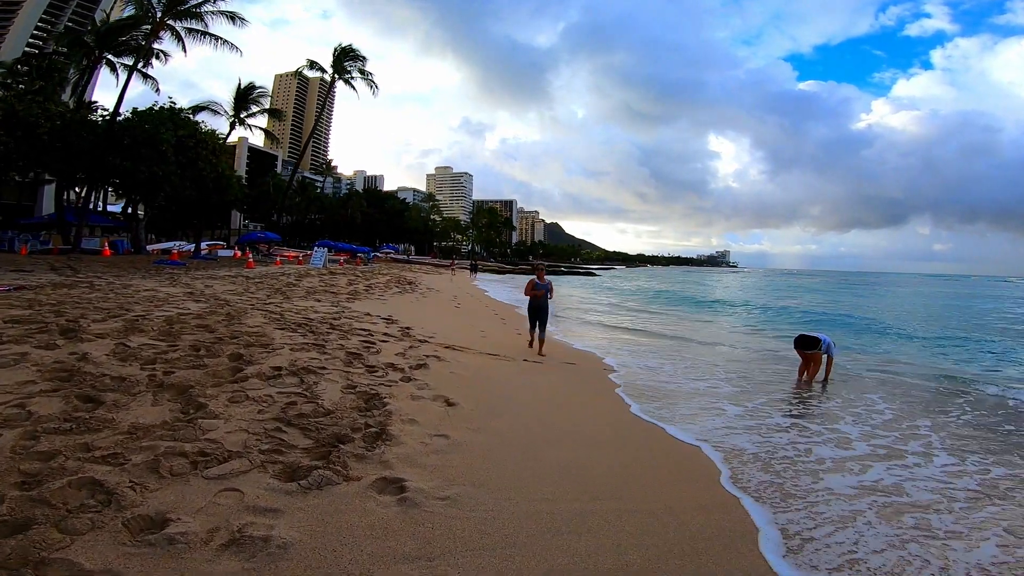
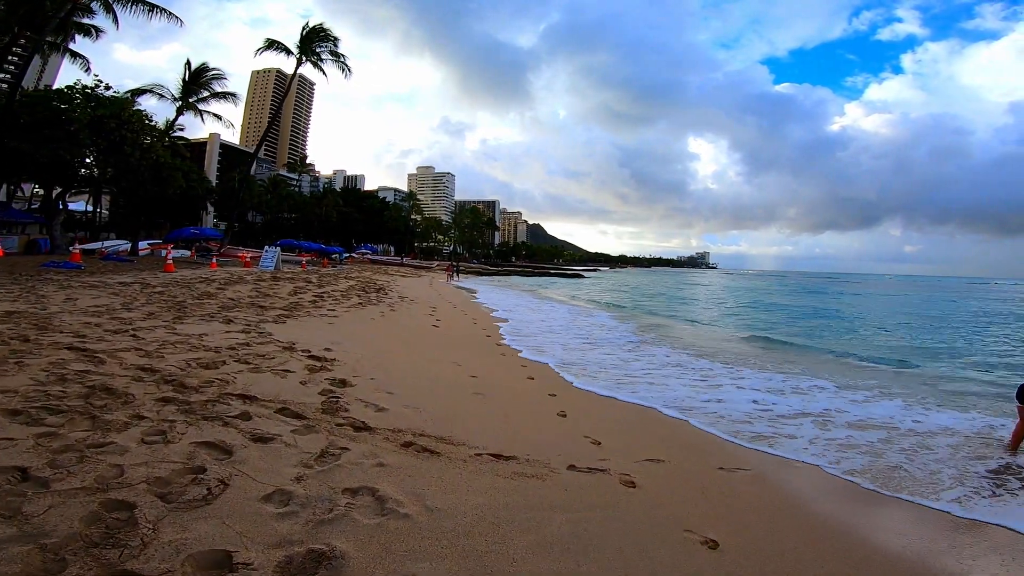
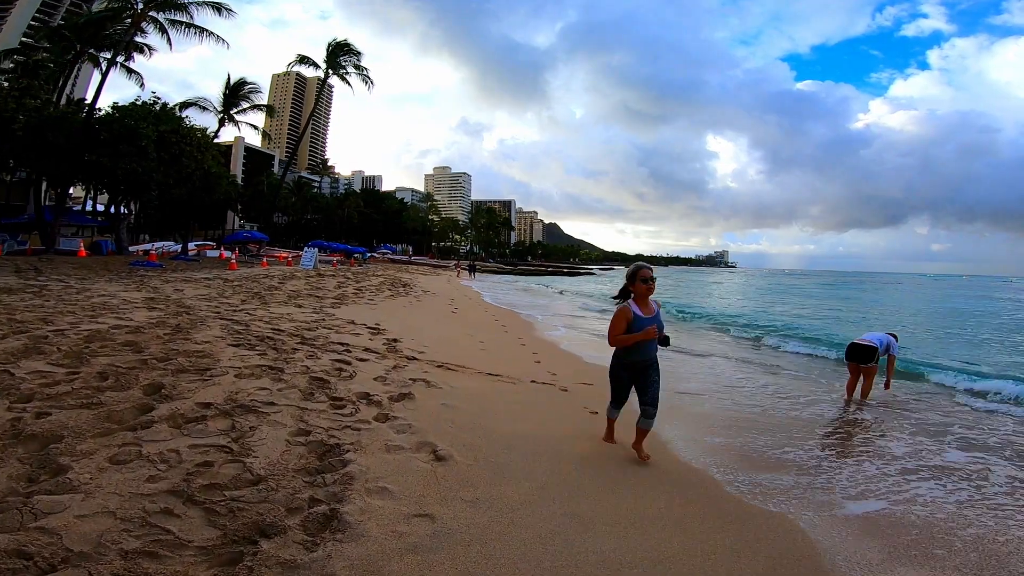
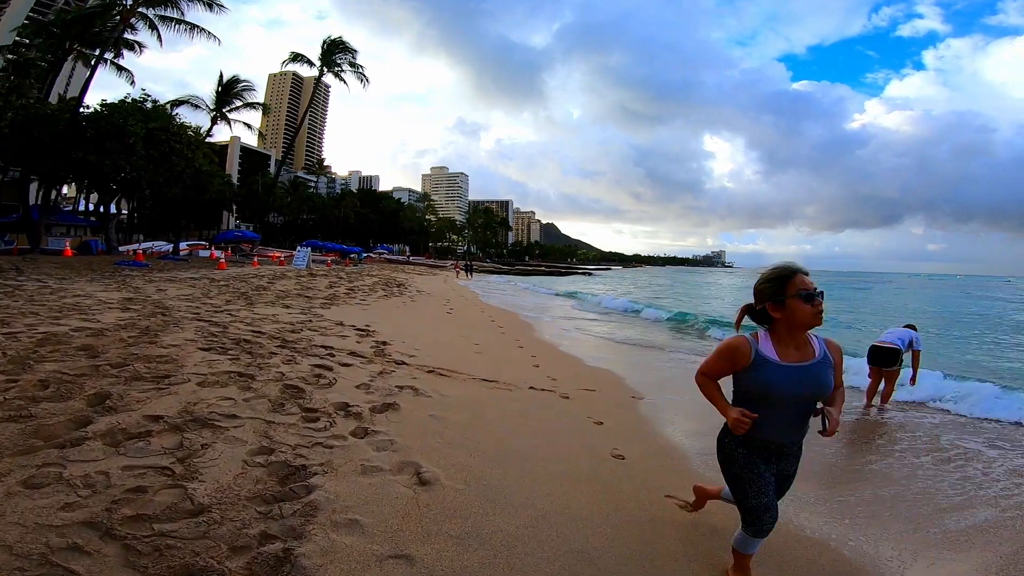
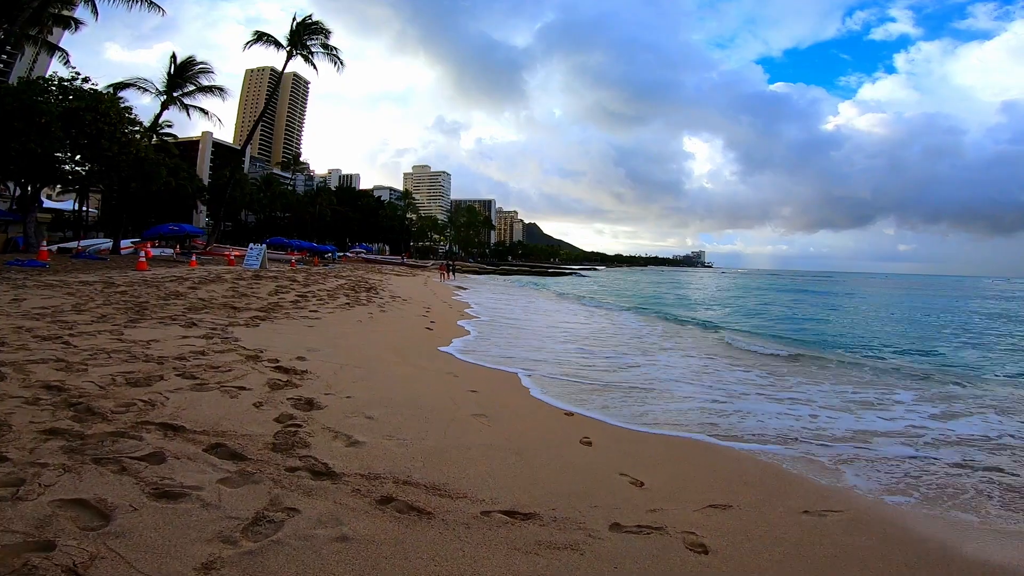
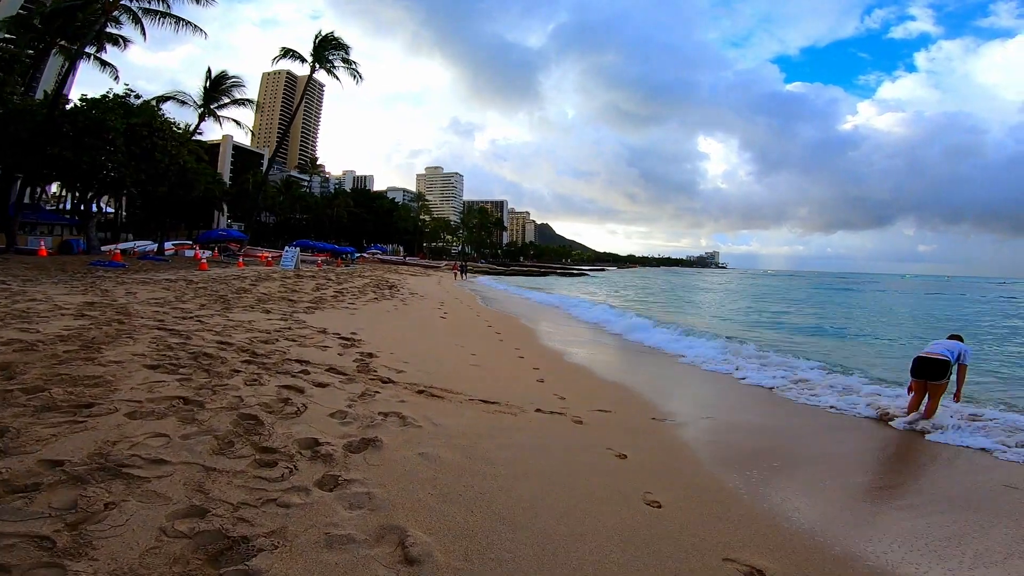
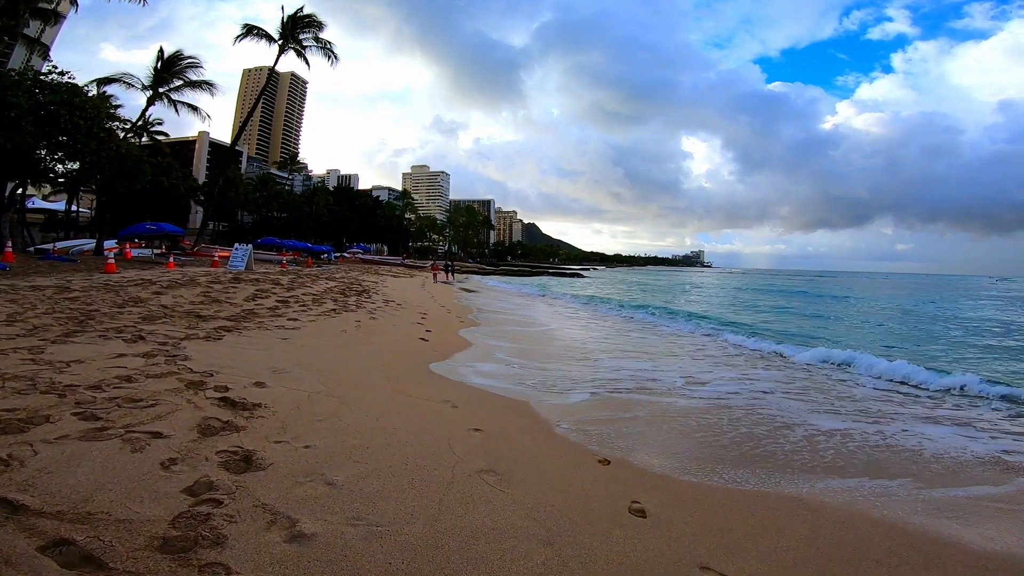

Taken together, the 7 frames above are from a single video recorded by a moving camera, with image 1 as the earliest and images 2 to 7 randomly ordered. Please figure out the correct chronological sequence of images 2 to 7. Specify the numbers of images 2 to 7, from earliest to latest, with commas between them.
3, 4, 6, 2, 5, 7
